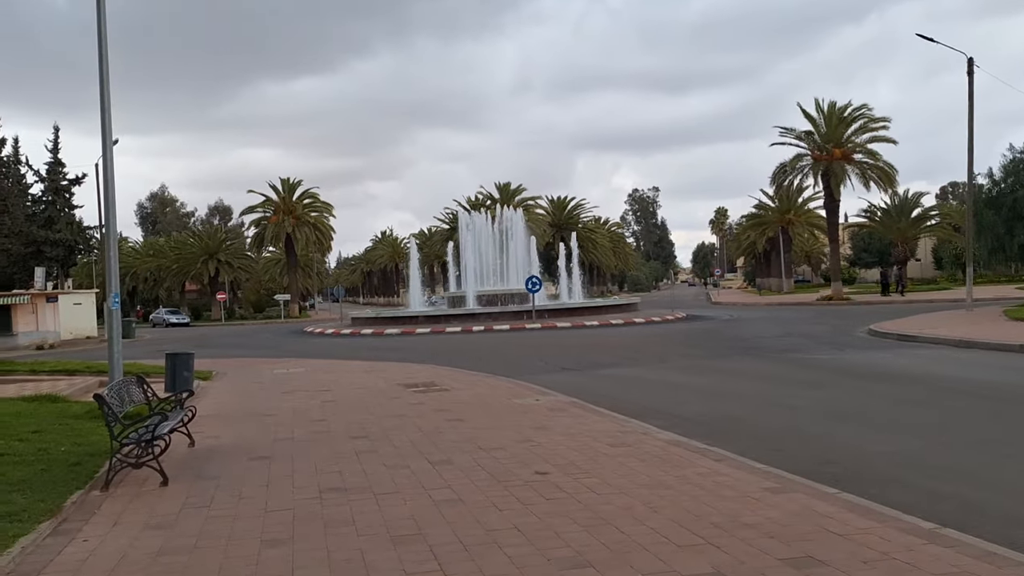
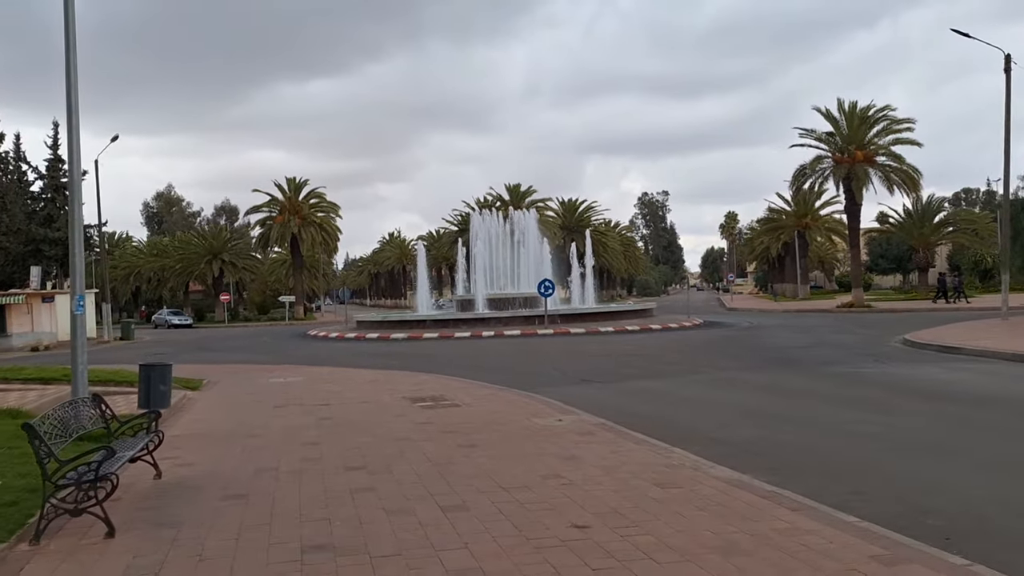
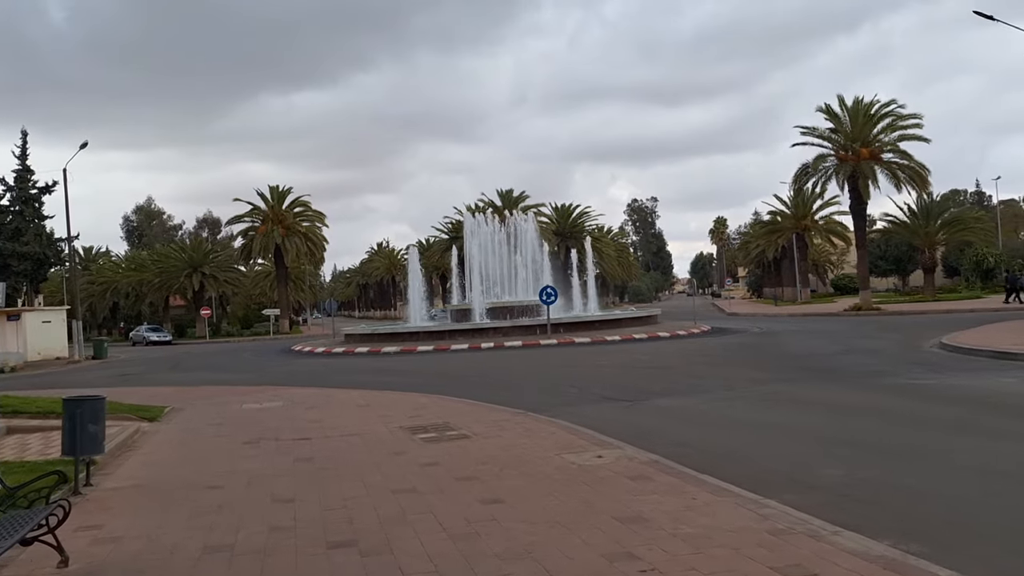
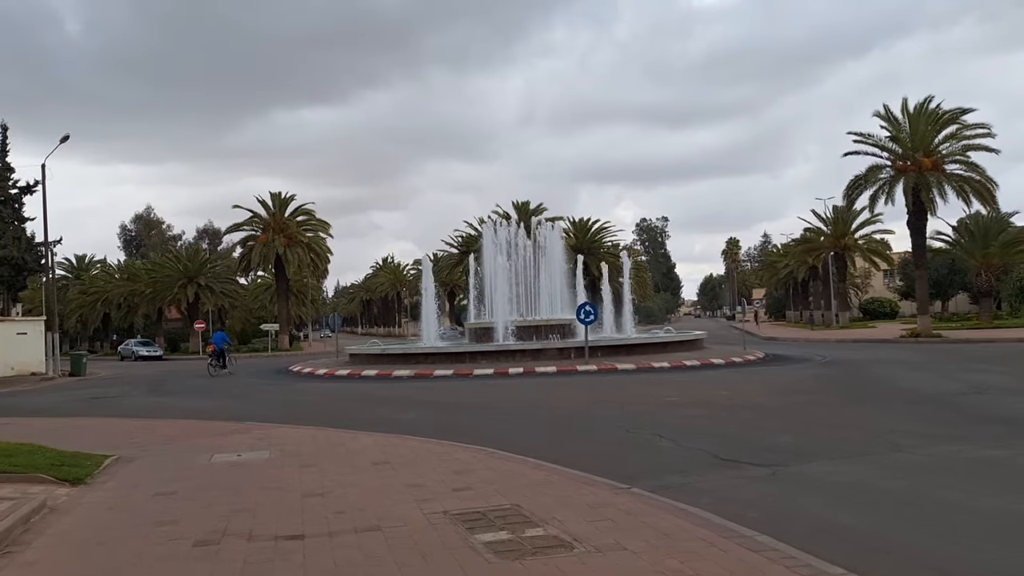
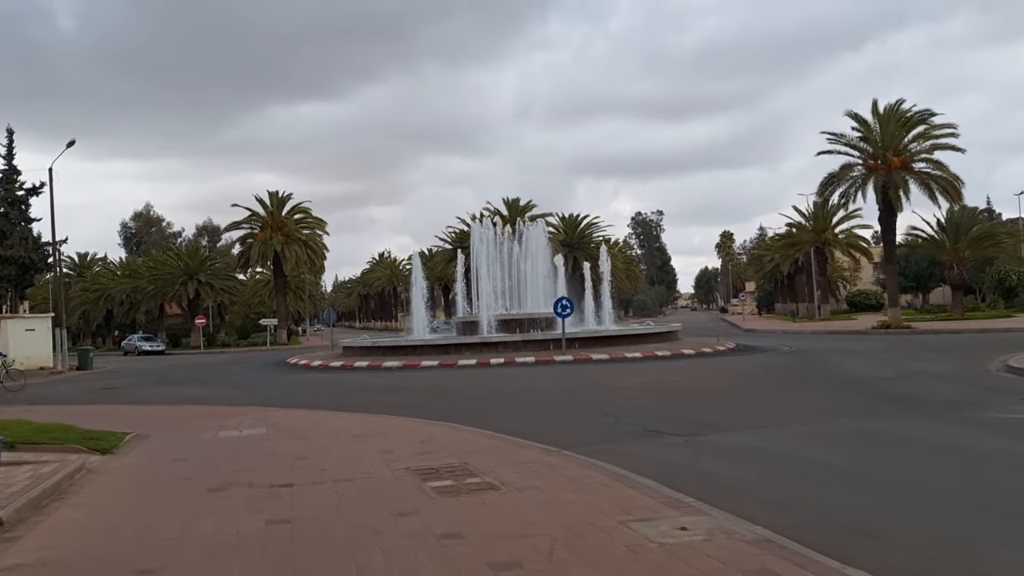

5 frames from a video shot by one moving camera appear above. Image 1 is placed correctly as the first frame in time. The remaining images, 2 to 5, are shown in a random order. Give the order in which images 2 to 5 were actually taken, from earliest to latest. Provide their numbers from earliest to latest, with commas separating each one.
2, 3, 5, 4
